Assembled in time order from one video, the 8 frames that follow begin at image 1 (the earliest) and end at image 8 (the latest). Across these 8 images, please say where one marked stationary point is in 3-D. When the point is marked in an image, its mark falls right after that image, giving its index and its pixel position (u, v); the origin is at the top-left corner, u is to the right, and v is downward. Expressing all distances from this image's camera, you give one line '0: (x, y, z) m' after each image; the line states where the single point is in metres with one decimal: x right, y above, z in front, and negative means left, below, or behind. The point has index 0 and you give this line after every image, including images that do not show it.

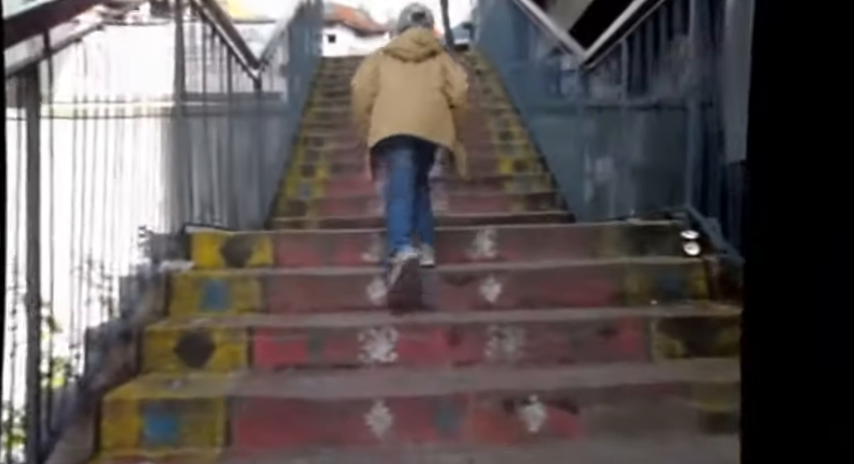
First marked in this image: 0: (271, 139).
0: (-1.4, +0.9, +6.5) m
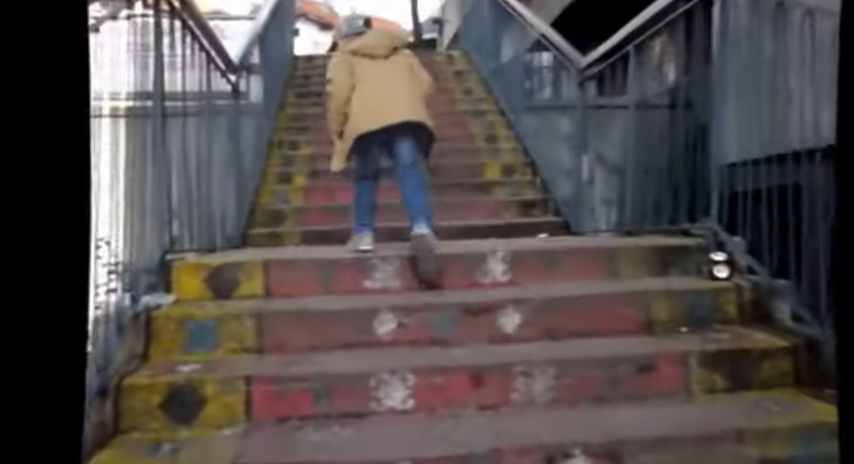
0: (-1.5, +0.8, +6.1) m
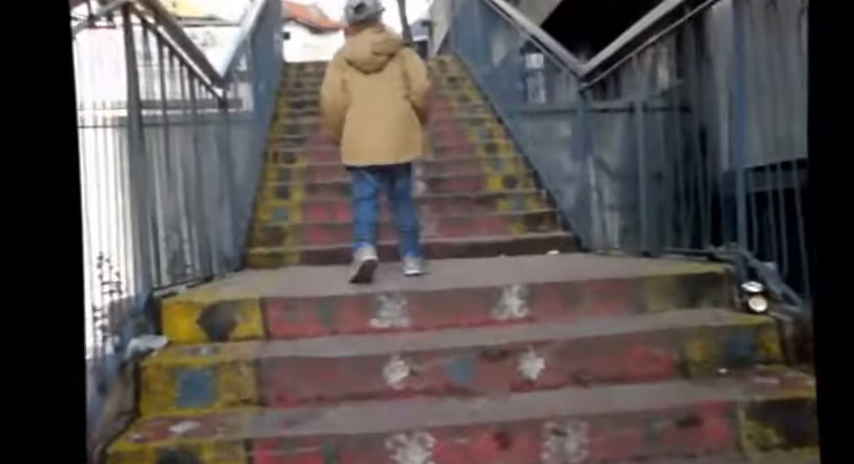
0: (-1.5, +0.6, +5.9) m
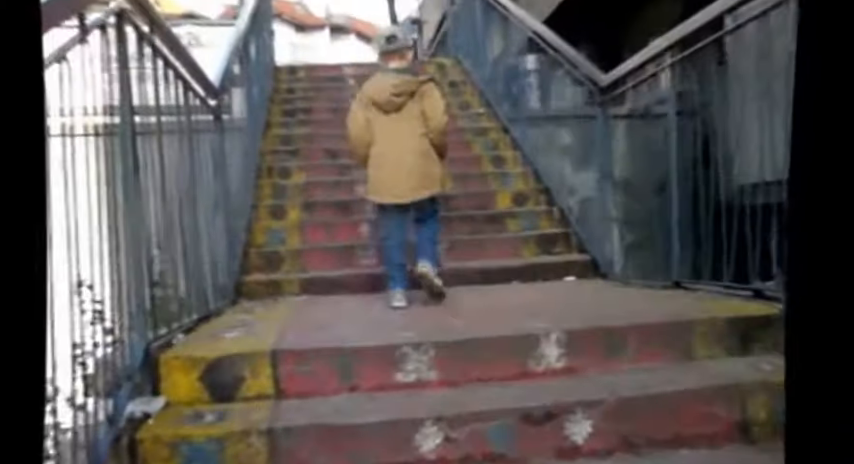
0: (-1.5, +0.4, +5.5) m
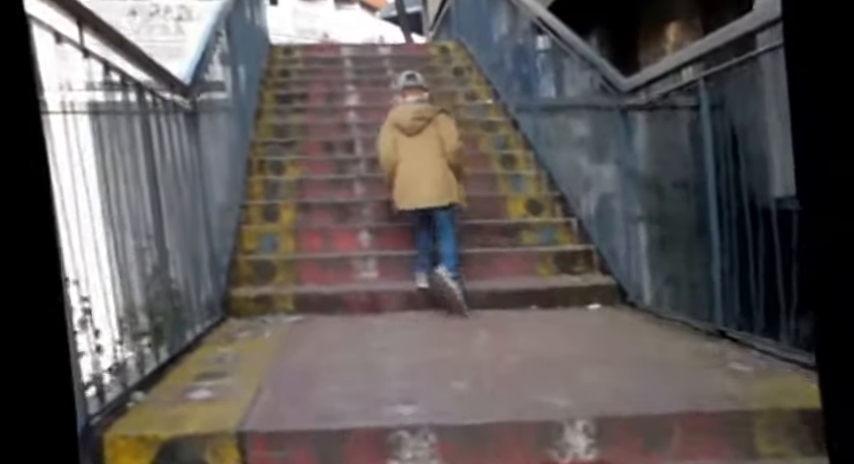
0: (-1.4, +0.4, +5.0) m
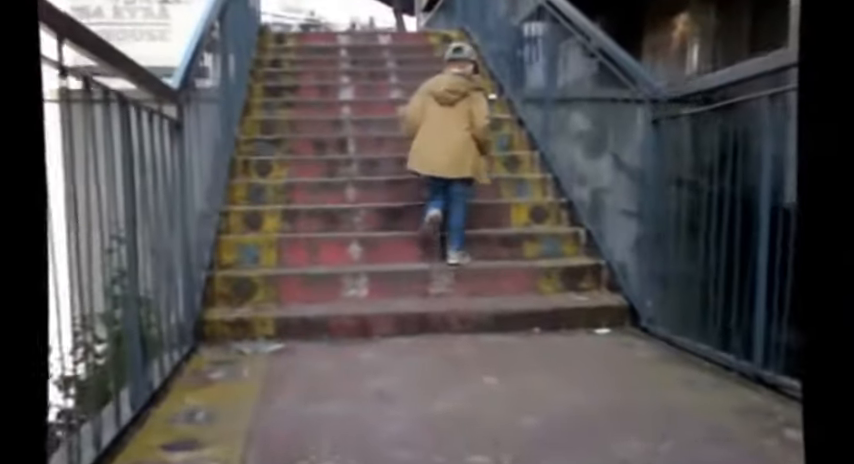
0: (-1.4, +0.3, +4.6) m
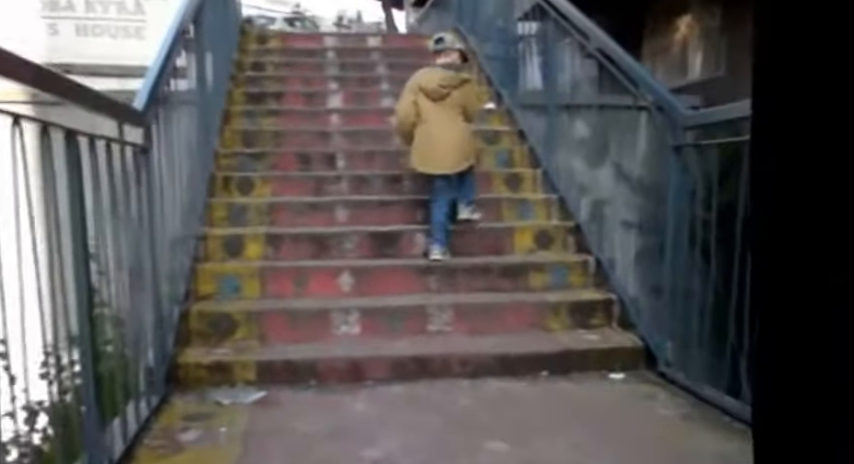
0: (-1.4, +0.2, +4.1) m
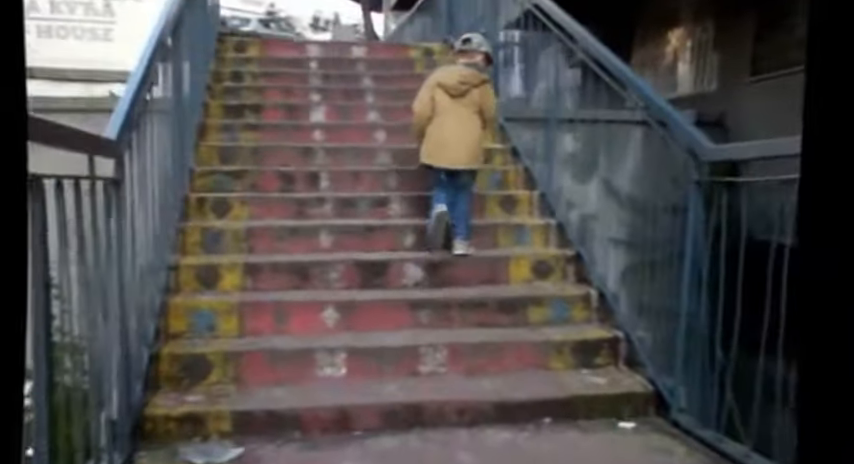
0: (-1.4, 0.0, +3.7) m
